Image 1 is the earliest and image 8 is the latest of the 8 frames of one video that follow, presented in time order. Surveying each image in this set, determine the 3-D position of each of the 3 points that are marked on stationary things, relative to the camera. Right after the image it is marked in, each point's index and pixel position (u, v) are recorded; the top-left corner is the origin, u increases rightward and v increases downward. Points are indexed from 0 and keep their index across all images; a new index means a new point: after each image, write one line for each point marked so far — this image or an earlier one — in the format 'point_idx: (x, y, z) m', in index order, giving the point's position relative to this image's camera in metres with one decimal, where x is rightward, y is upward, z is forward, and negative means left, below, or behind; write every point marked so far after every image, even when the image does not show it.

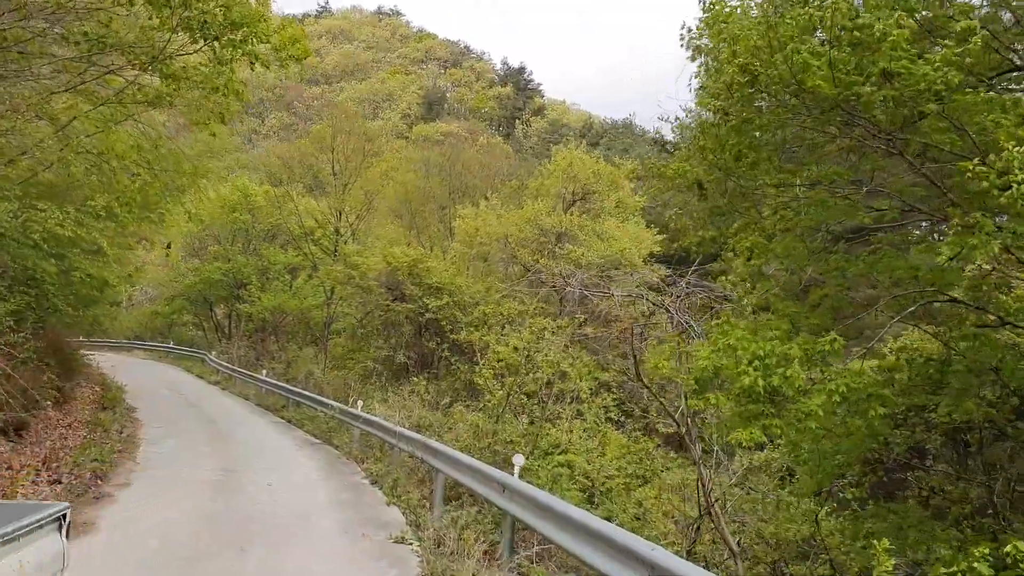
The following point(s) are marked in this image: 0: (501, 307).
0: (-0.2, -0.4, +16.9) m
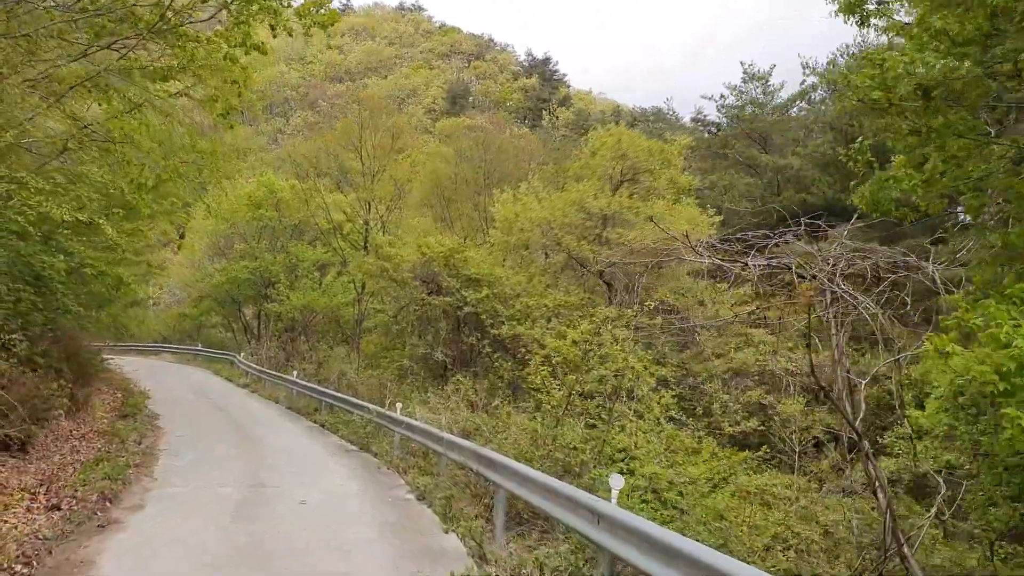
0: (+0.6, -0.2, +15.6) m
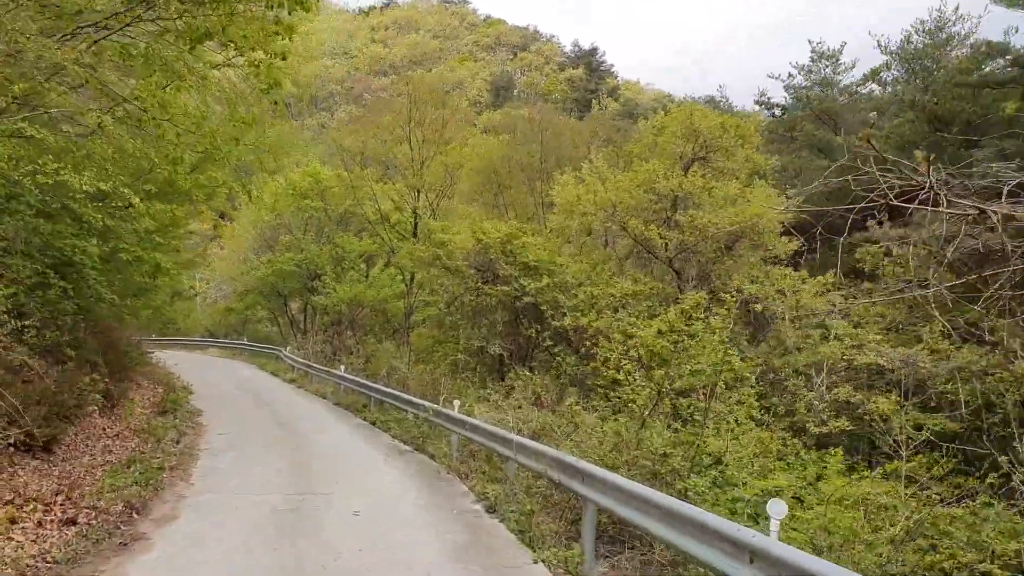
0: (+1.6, 0.0, +14.4) m
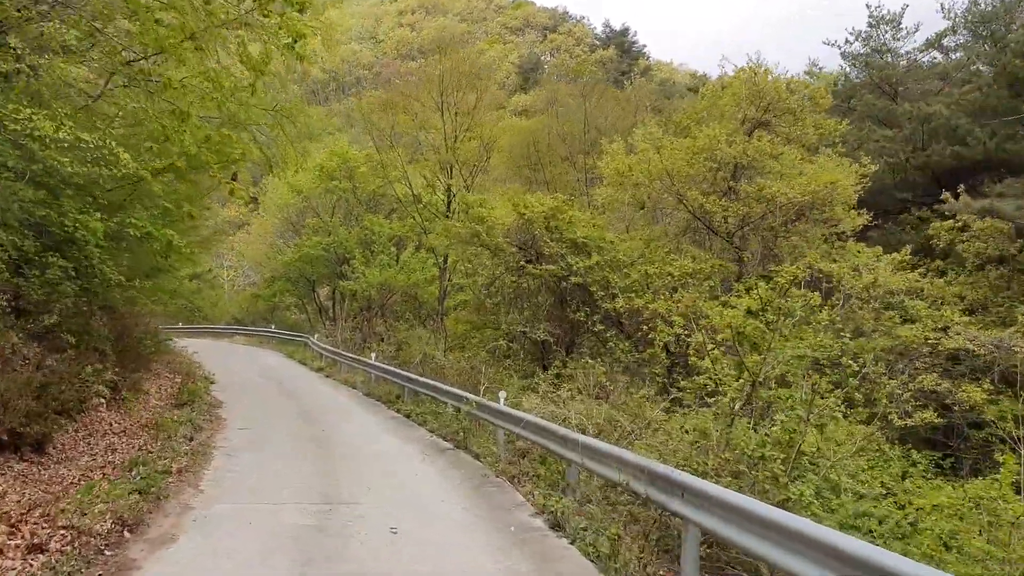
0: (+2.2, +0.3, +13.0) m
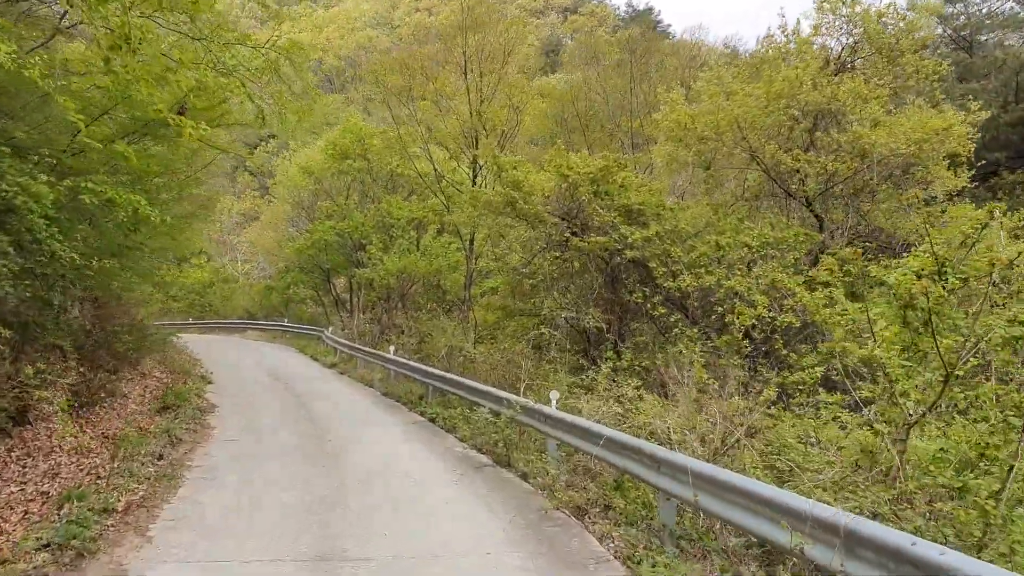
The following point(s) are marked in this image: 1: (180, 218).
0: (+2.7, +0.6, +10.8) m
1: (-4.8, +1.0, +13.2) m
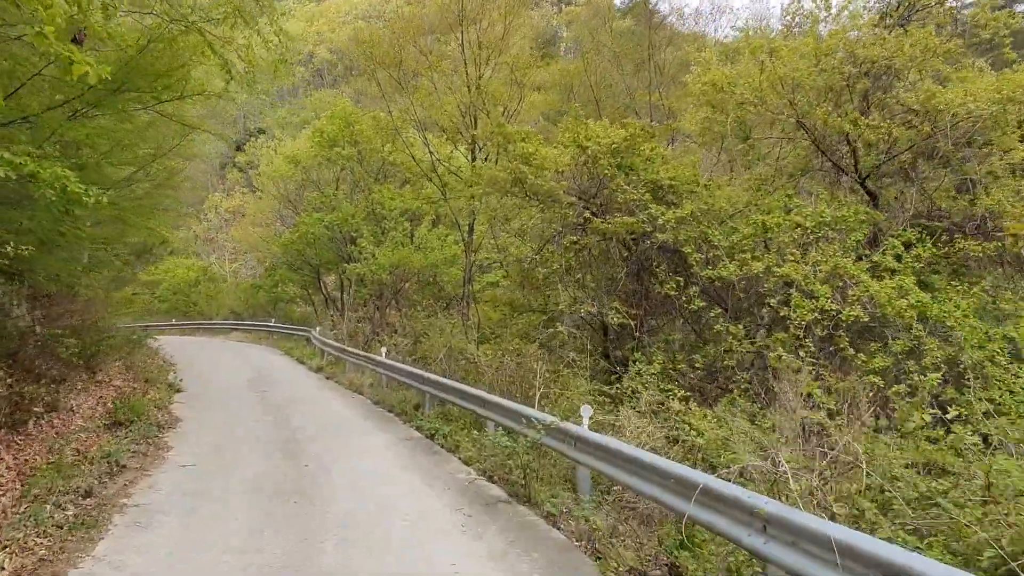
0: (+2.8, +0.7, +9.2) m
1: (-4.7, +1.0, +11.6) m
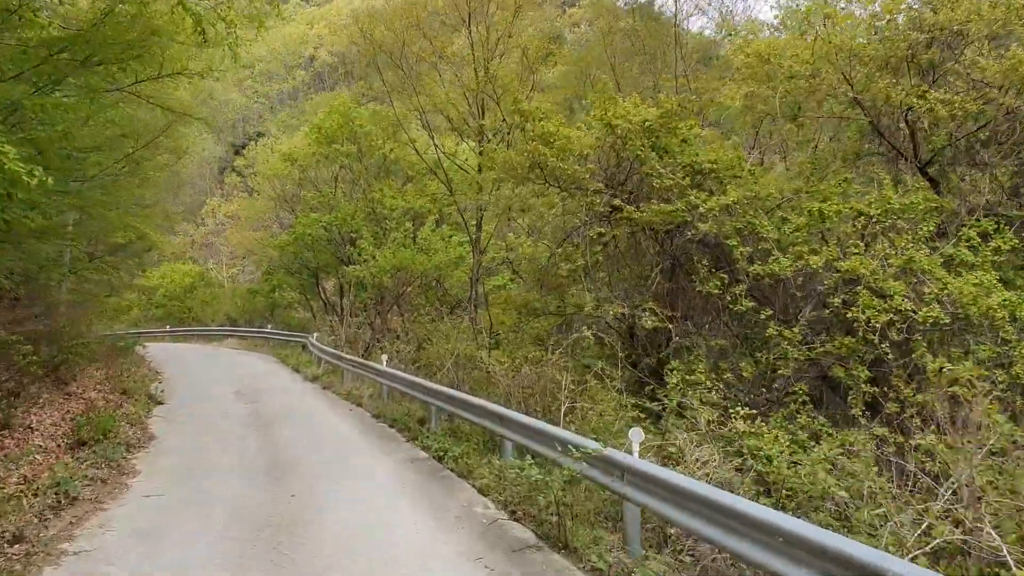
0: (+3.0, +0.8, +8.0) m
1: (-4.5, +1.0, +10.4) m
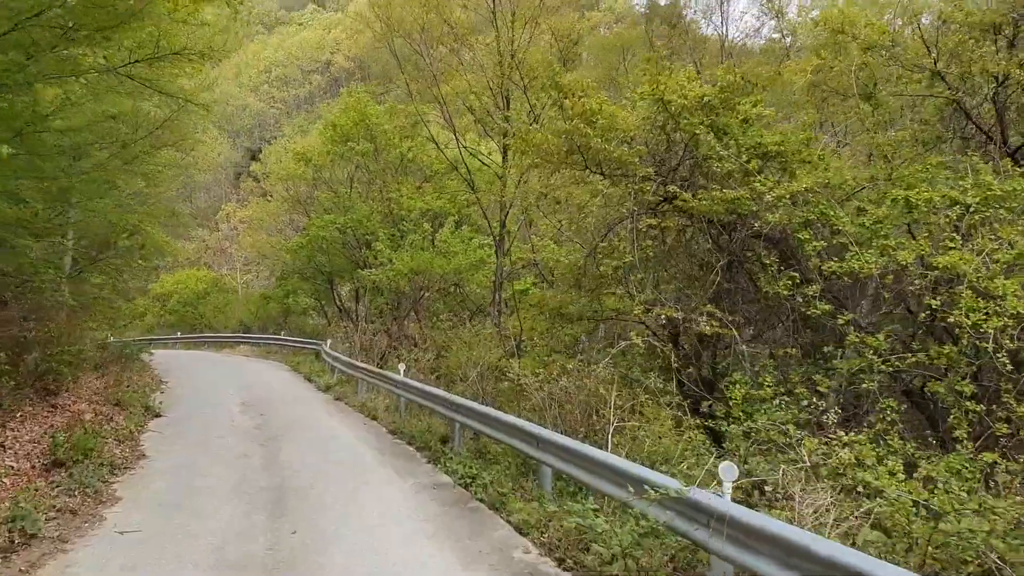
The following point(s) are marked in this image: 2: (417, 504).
0: (+3.3, +0.8, +6.9) m
1: (-4.2, +1.0, +9.5) m
2: (-0.6, -1.4, +6.2) m
